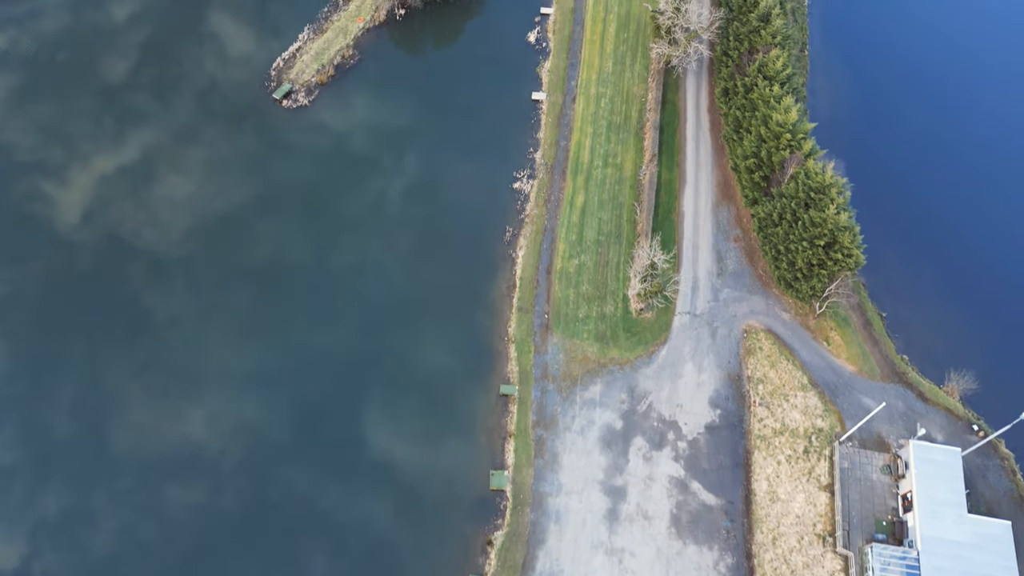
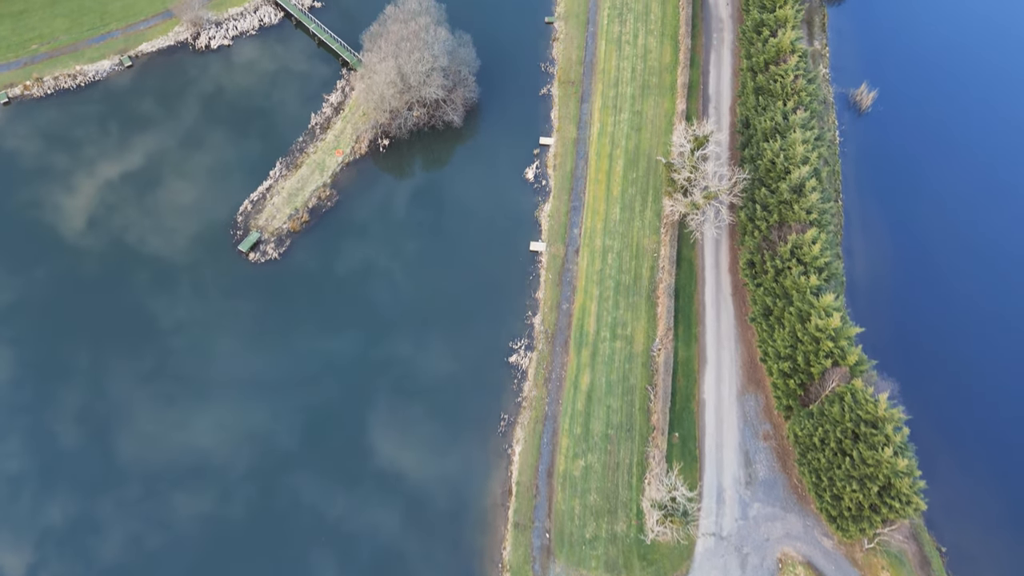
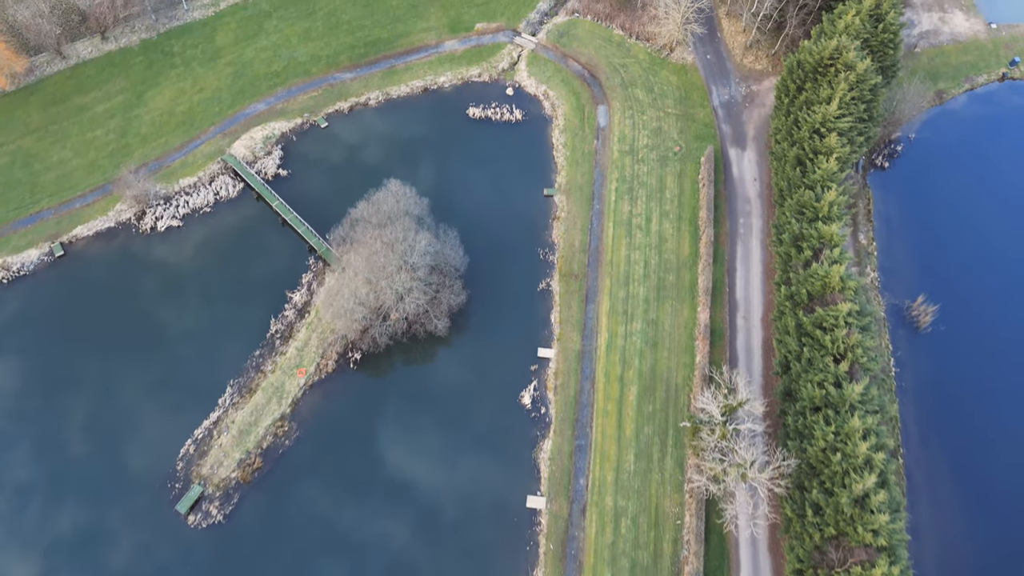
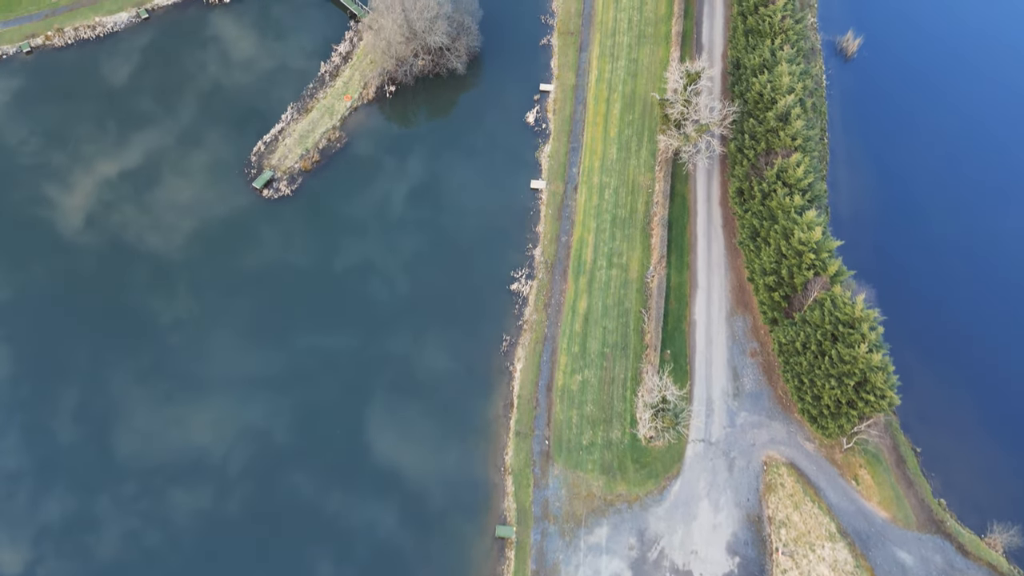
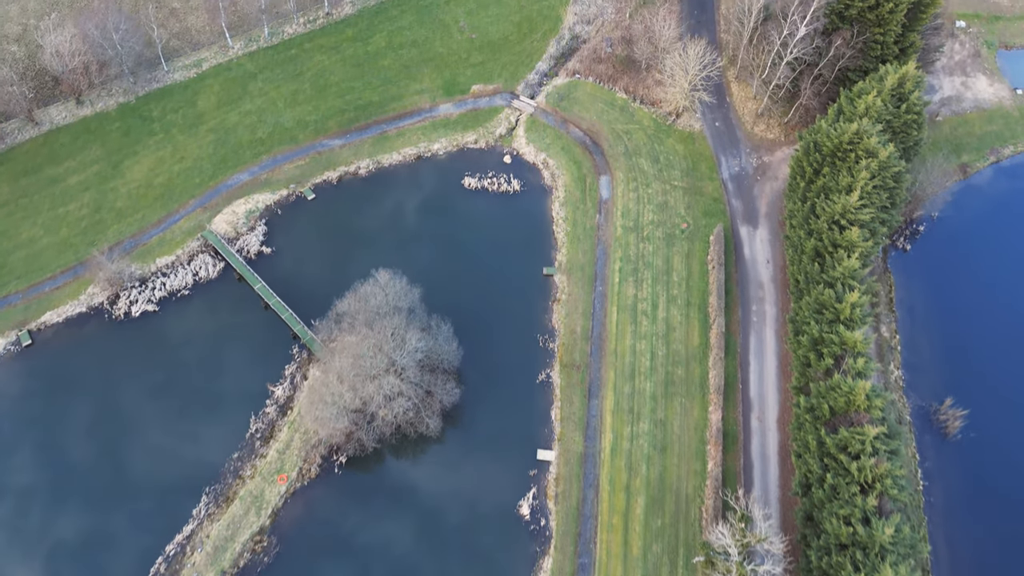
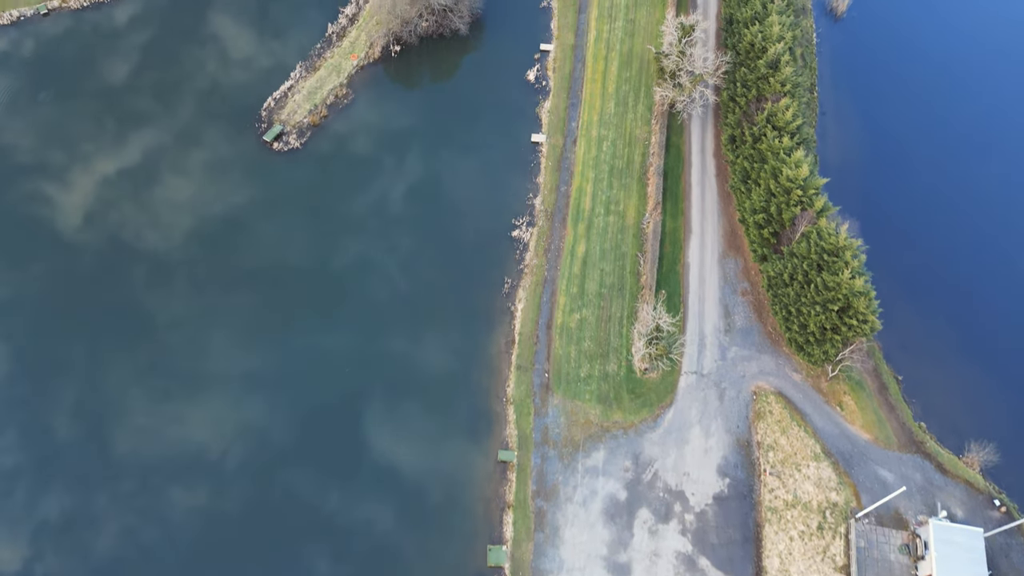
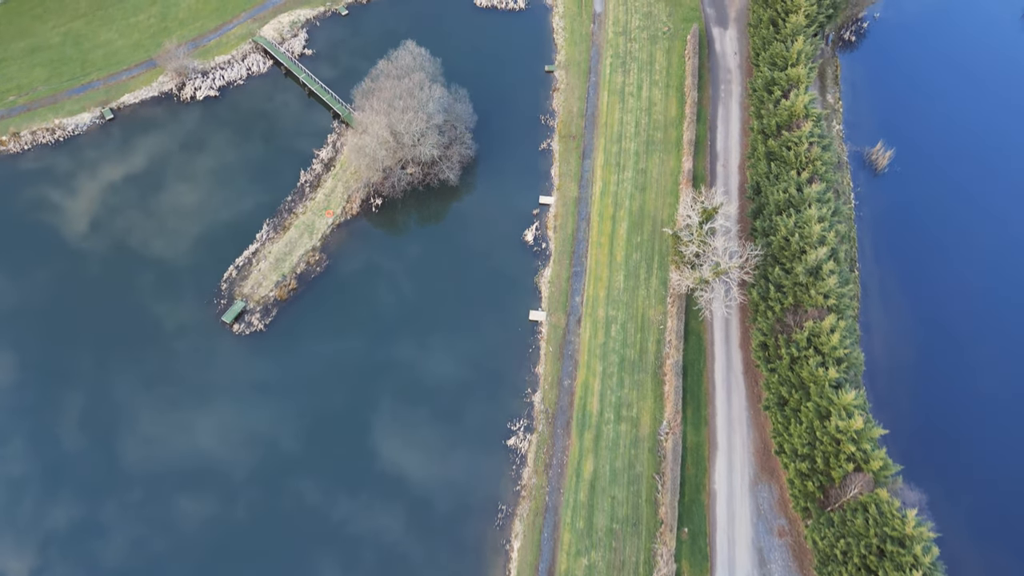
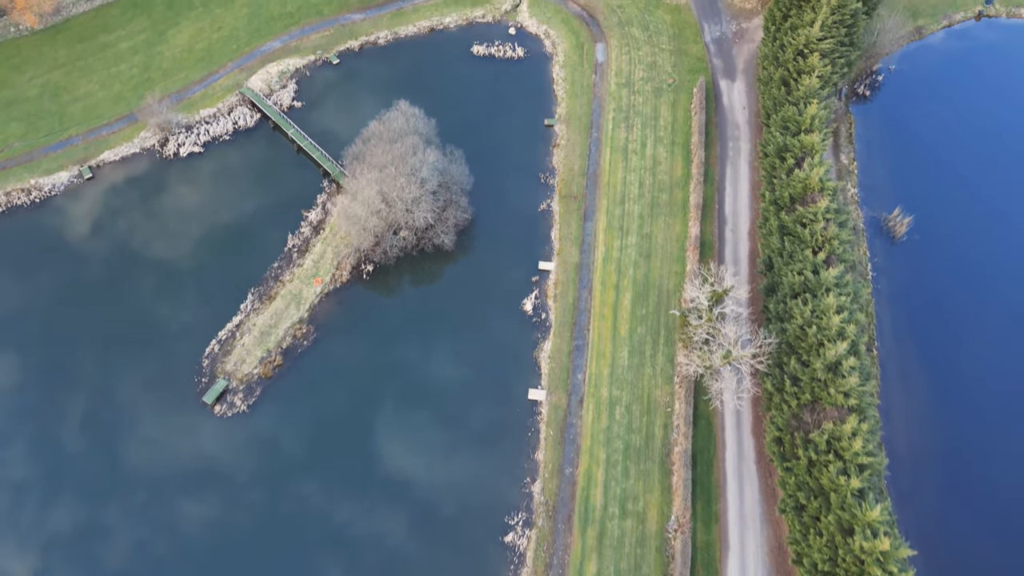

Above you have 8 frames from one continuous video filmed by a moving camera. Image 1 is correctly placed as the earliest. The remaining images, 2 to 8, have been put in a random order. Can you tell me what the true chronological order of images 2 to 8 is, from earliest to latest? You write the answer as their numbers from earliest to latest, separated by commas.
6, 4, 2, 7, 8, 3, 5
